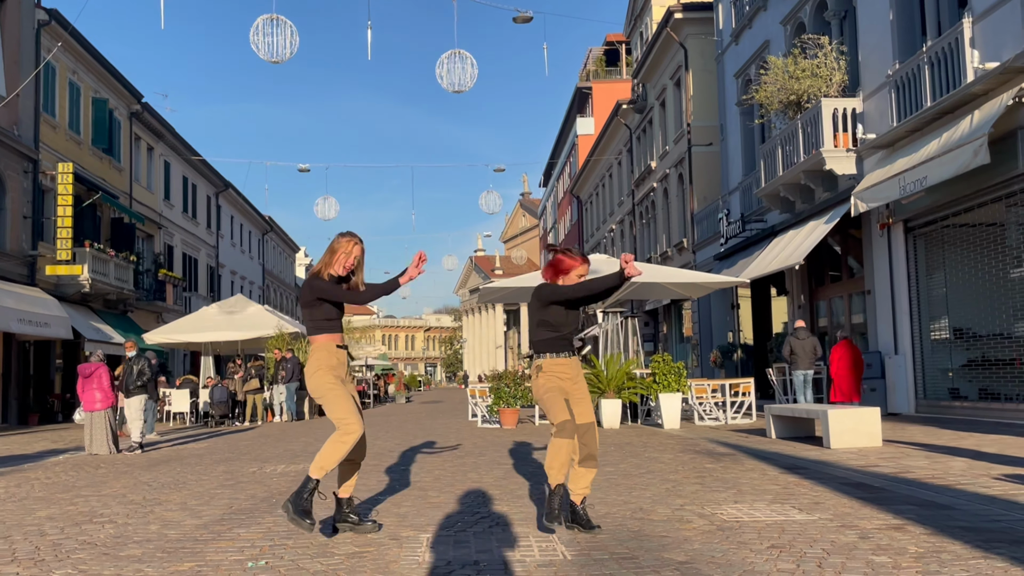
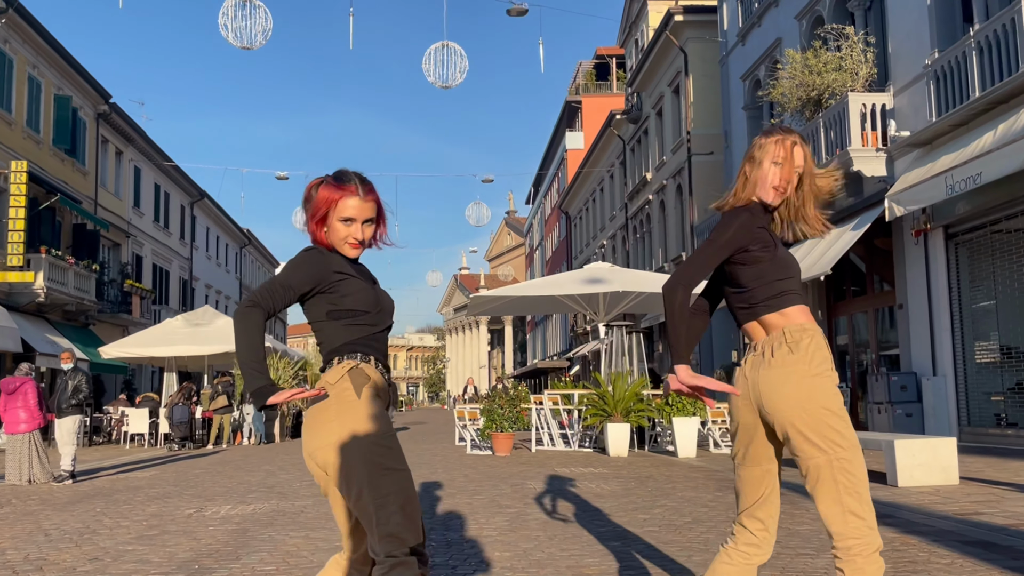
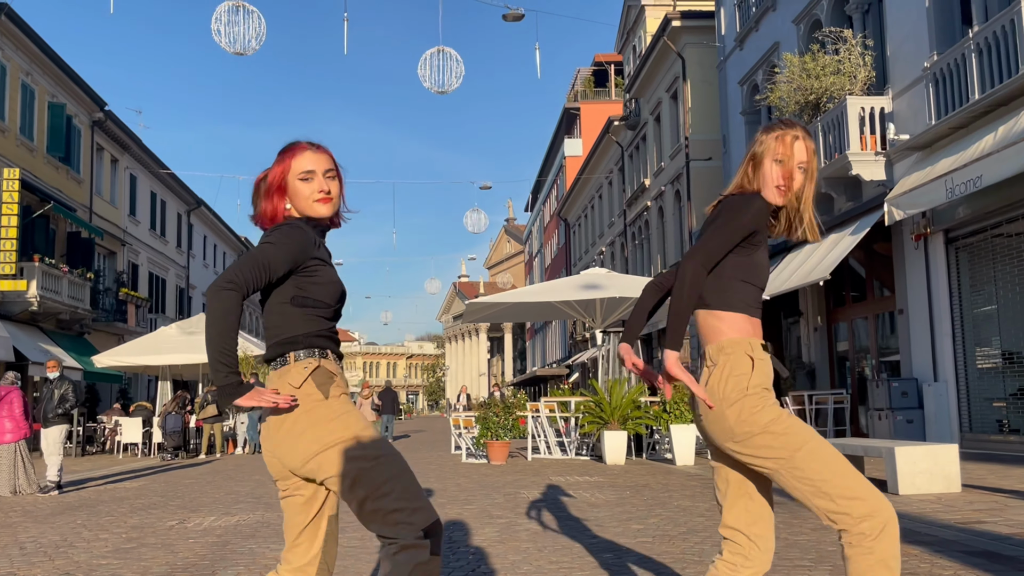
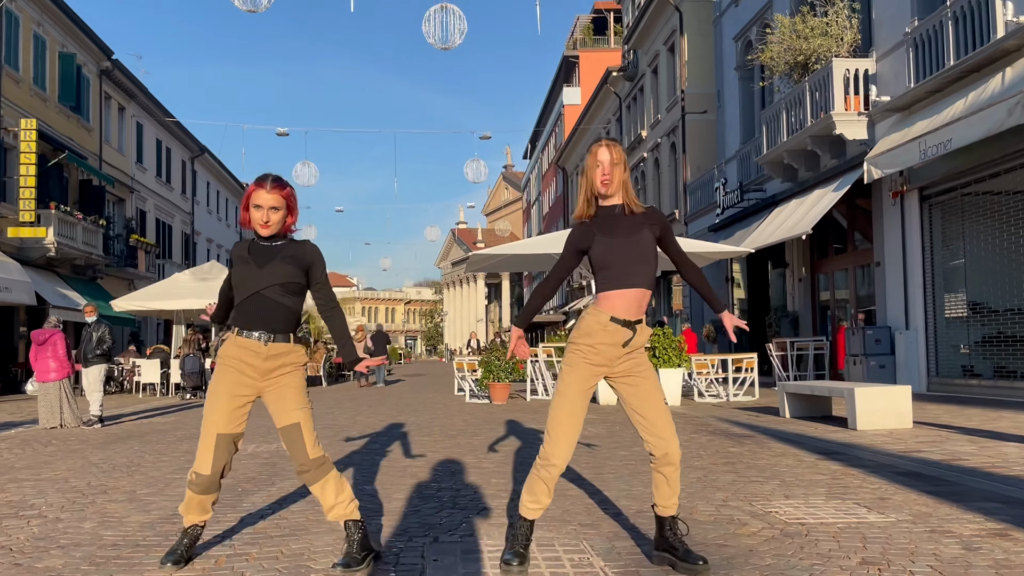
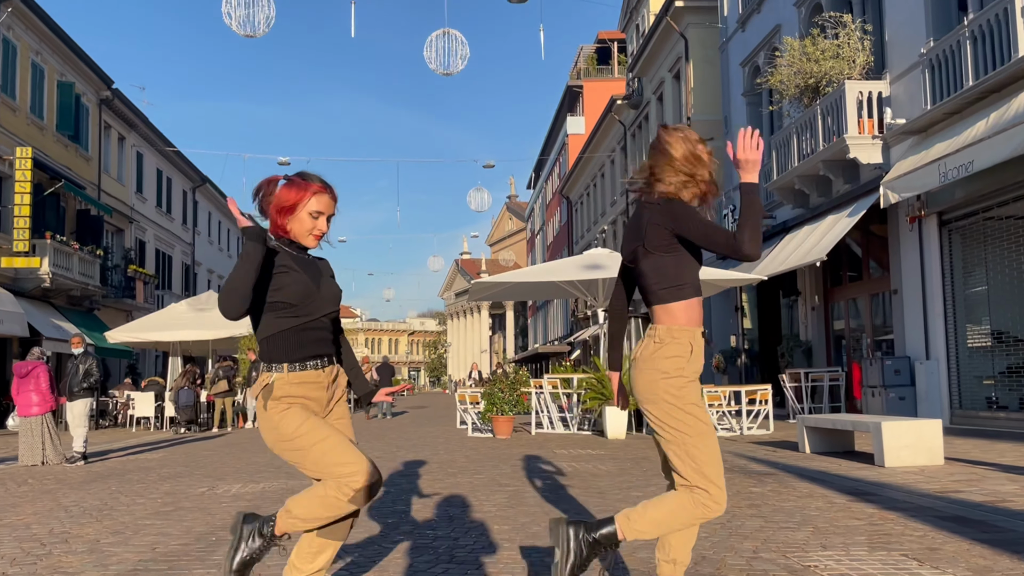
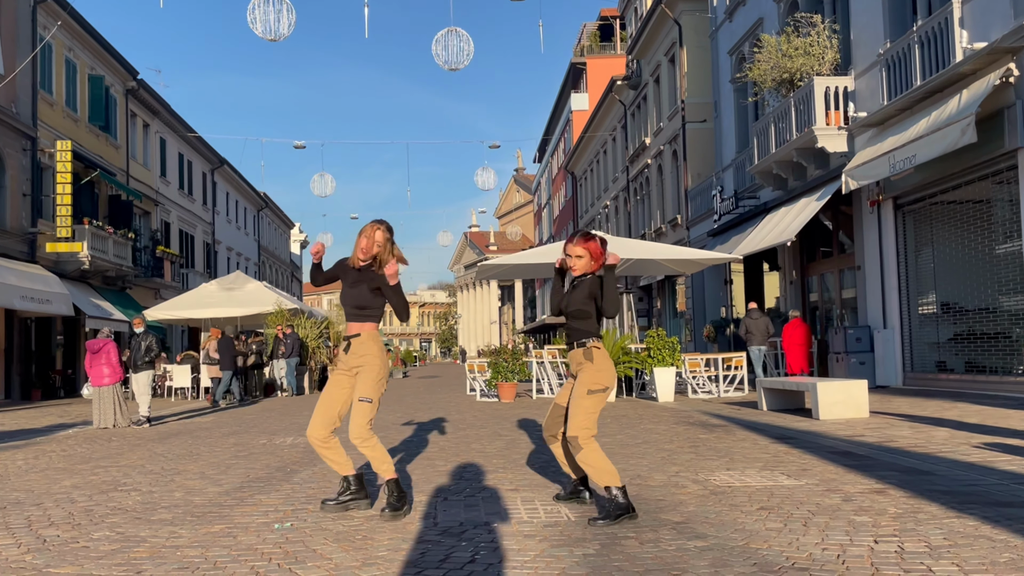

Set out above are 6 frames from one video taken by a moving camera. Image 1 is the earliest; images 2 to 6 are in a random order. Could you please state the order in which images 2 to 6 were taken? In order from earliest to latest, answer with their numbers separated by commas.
6, 4, 5, 2, 3
